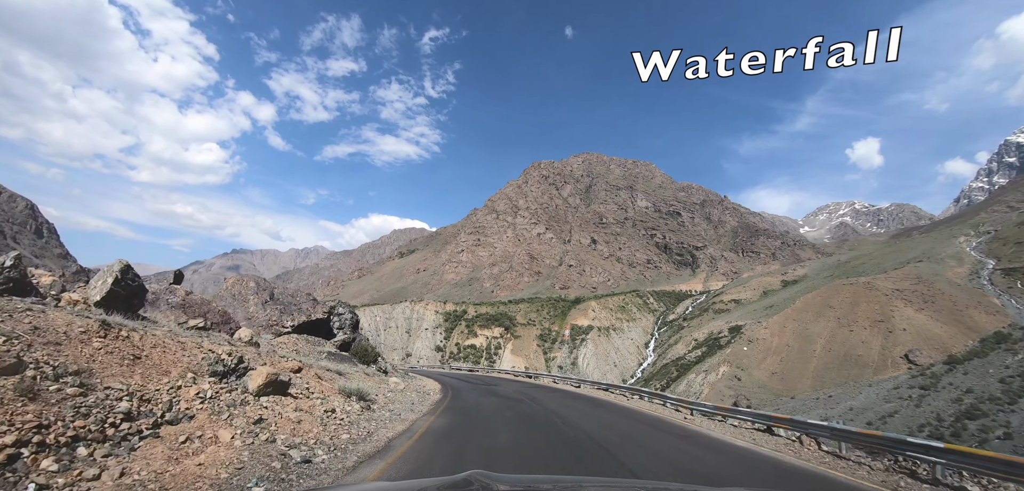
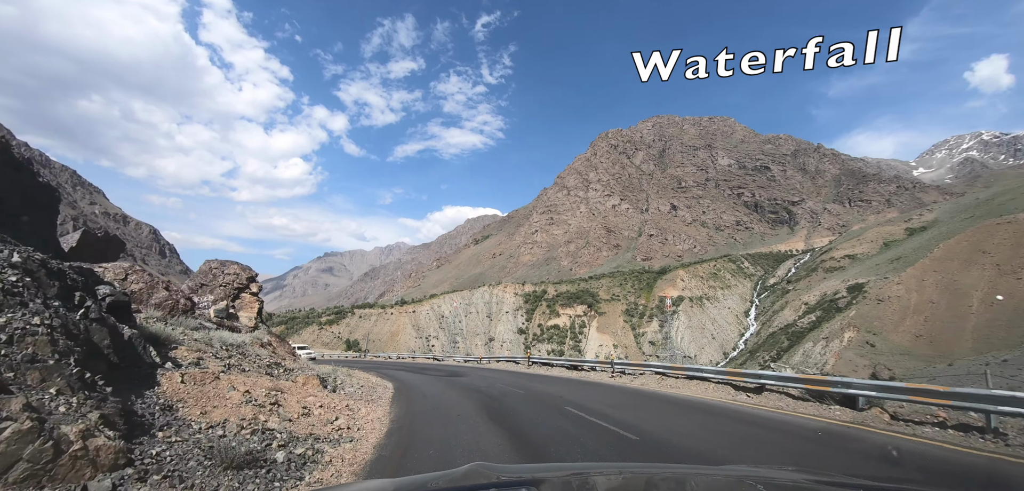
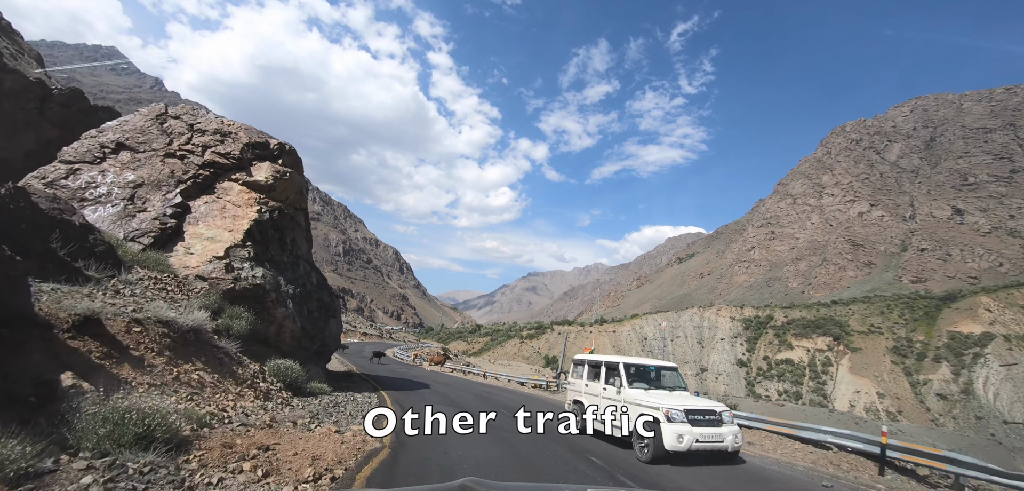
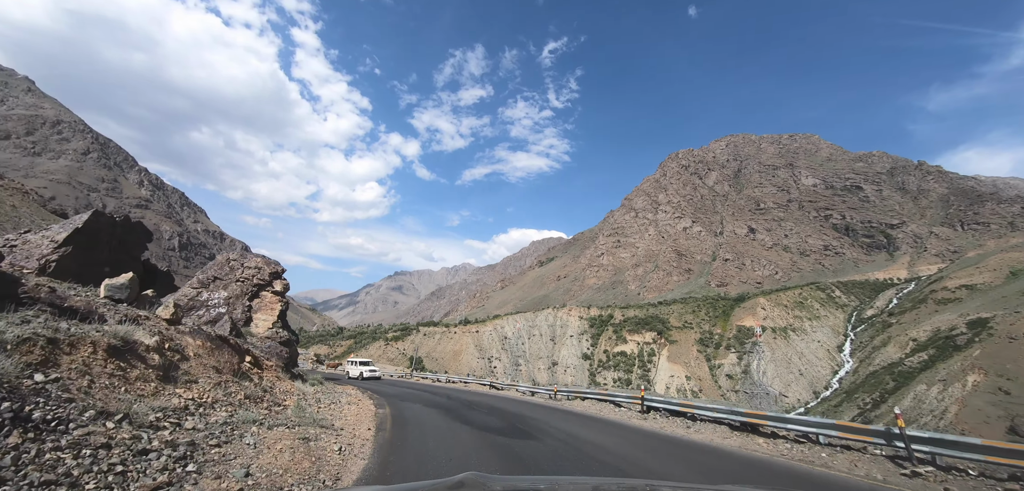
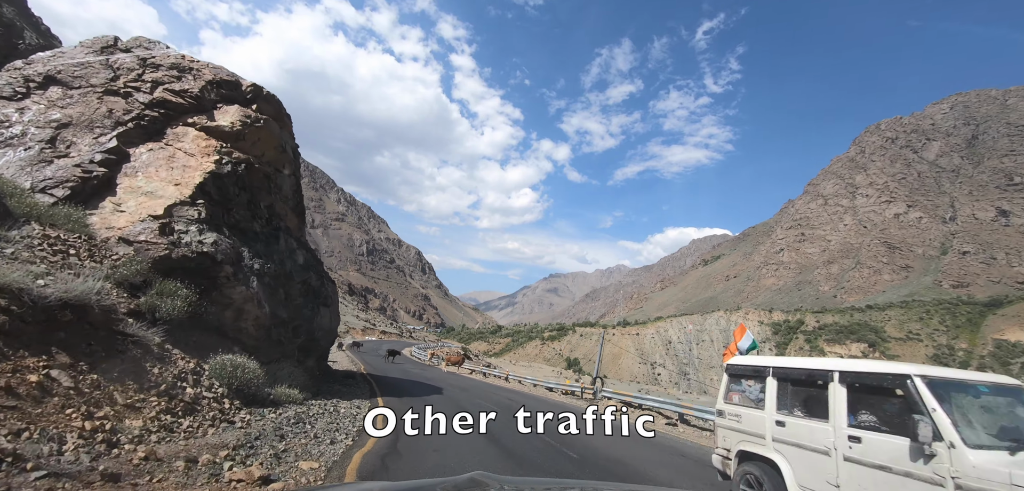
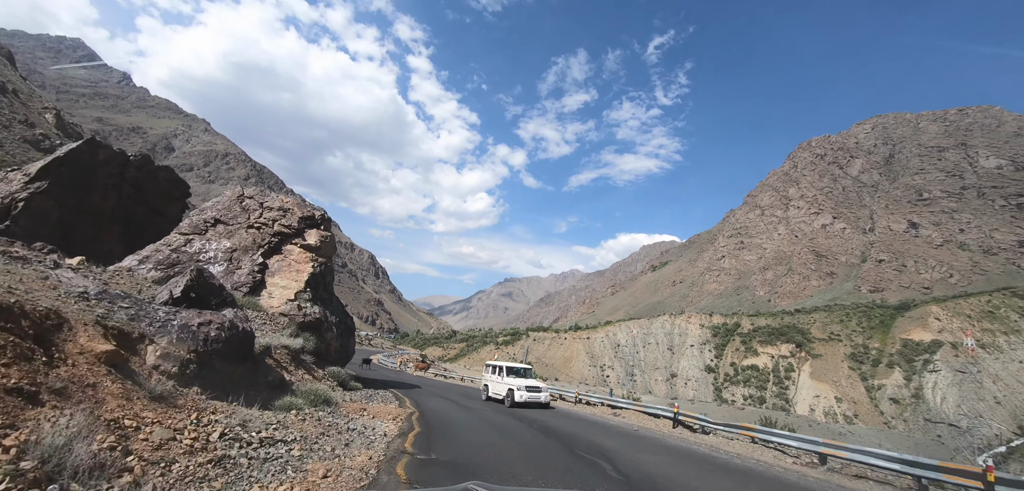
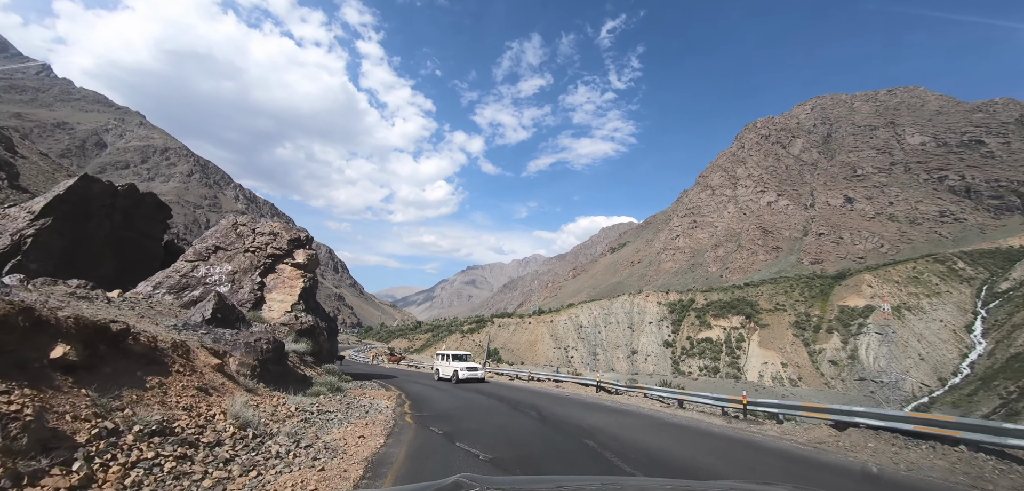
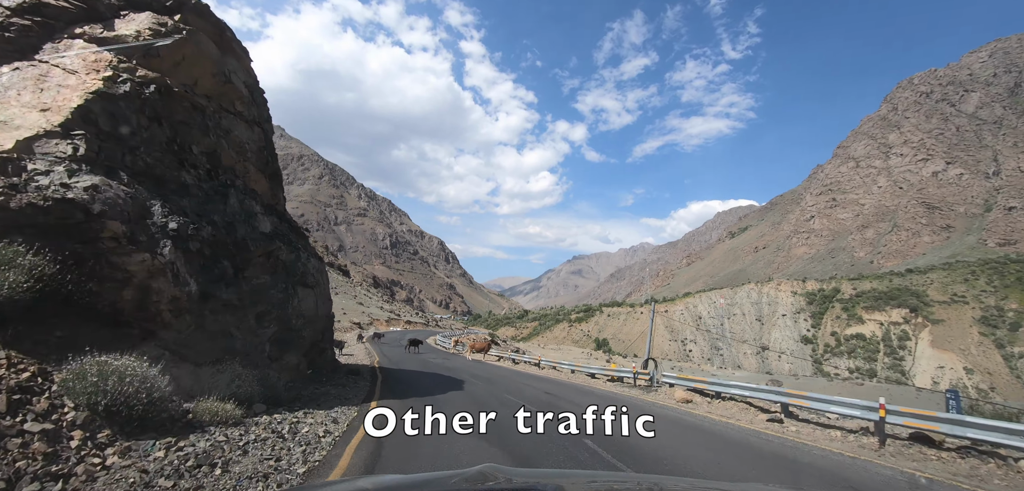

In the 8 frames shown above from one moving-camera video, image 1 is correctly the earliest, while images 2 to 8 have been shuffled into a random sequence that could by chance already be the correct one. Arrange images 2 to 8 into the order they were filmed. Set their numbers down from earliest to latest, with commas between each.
2, 4, 7, 6, 3, 5, 8
